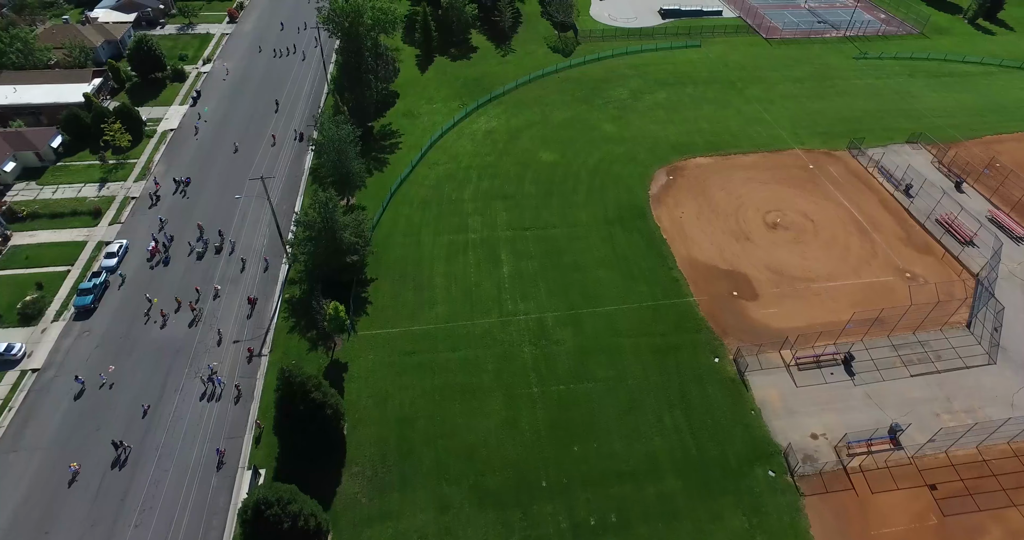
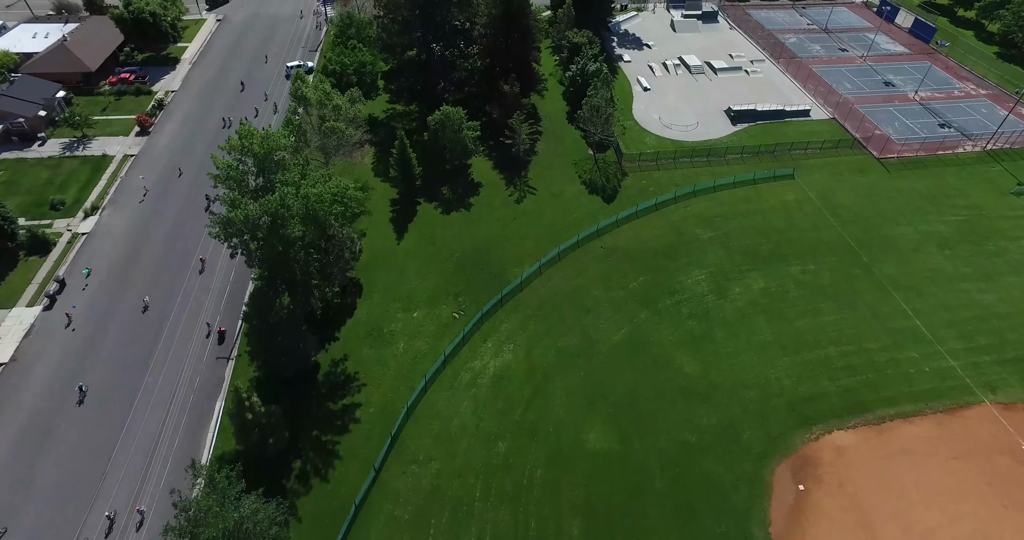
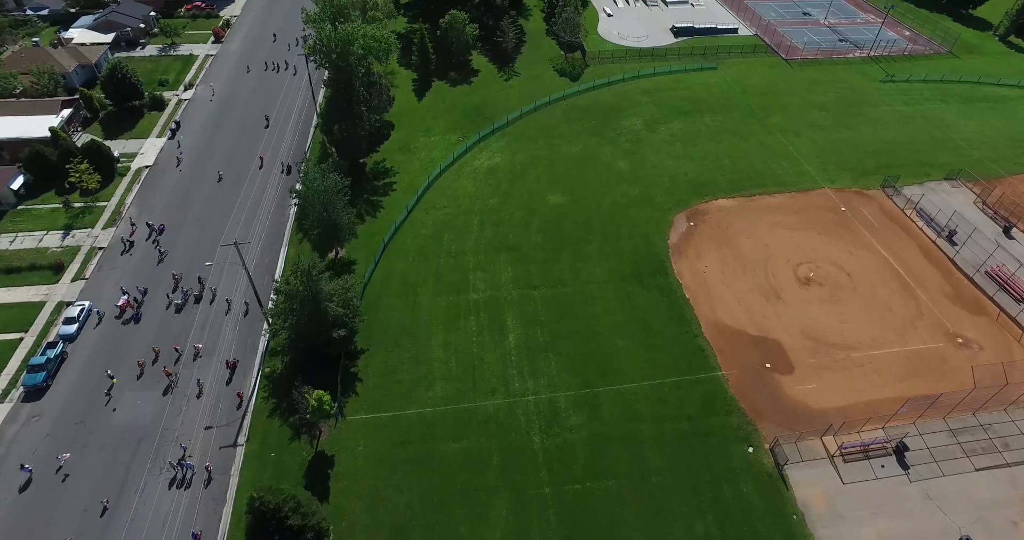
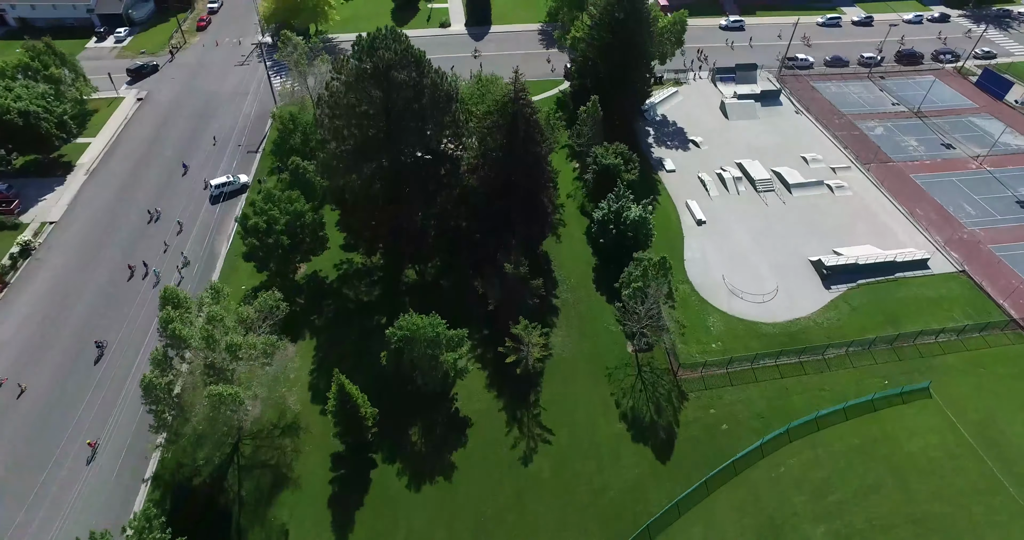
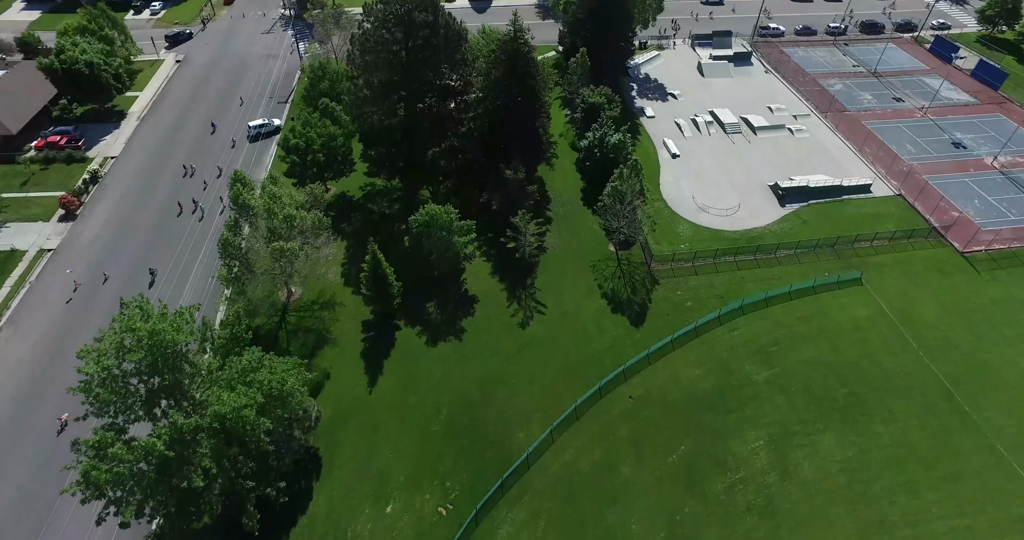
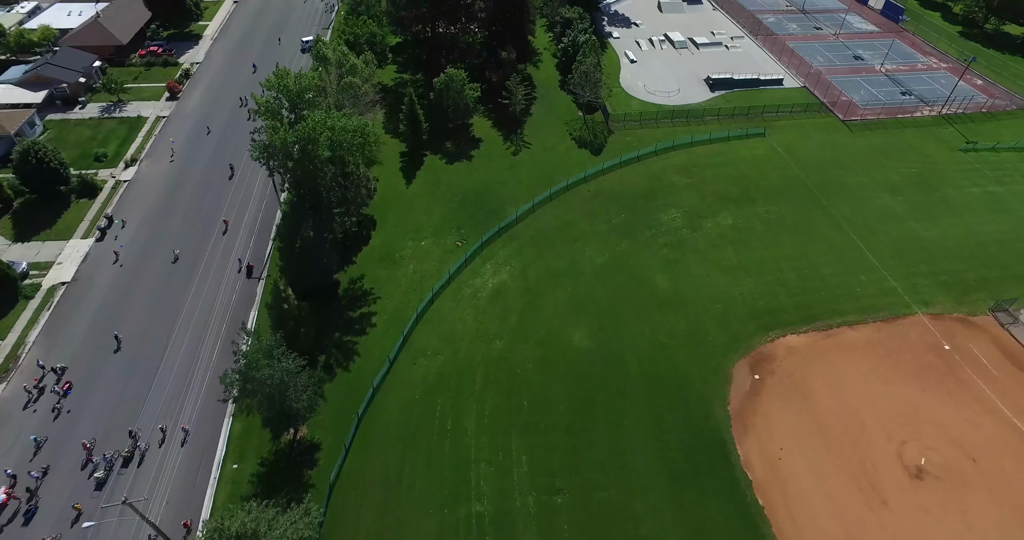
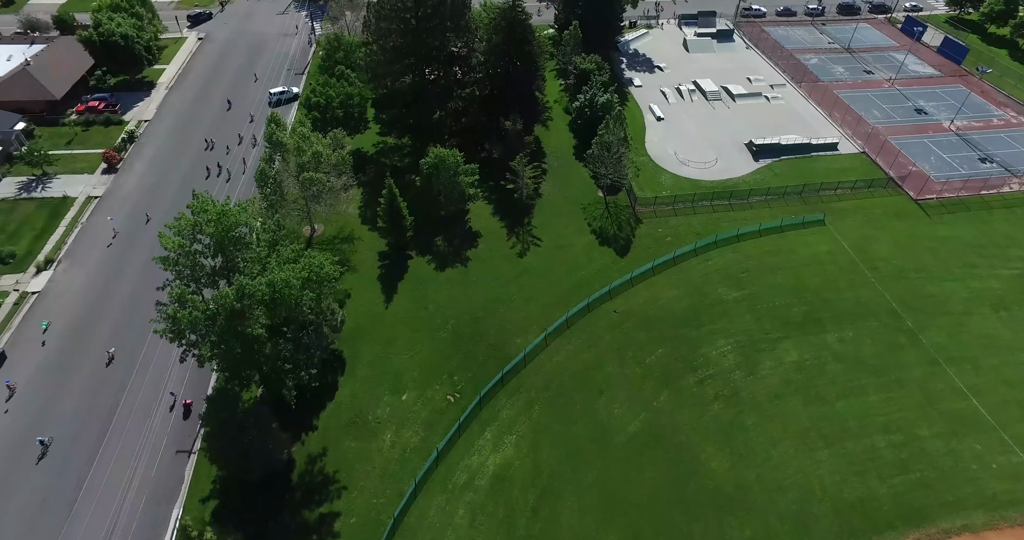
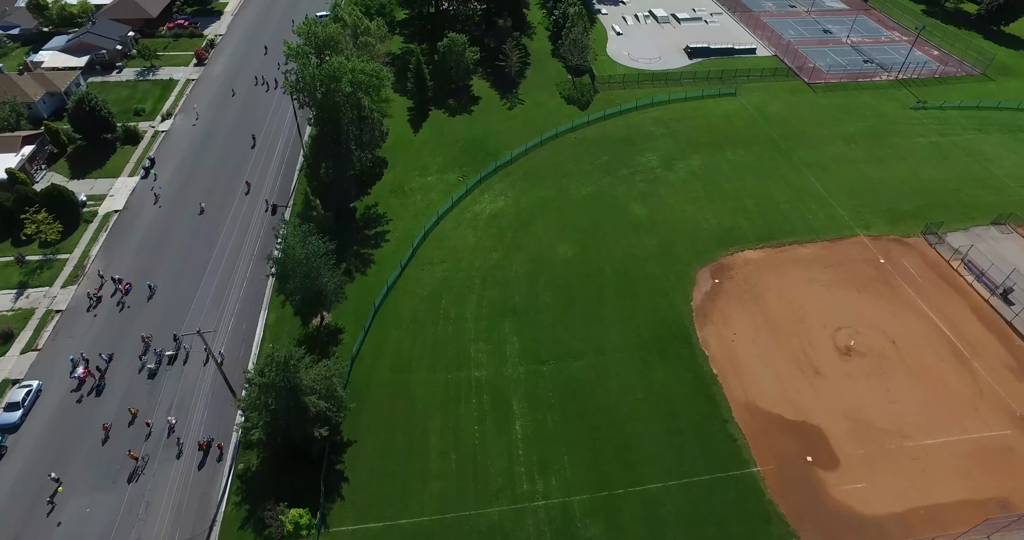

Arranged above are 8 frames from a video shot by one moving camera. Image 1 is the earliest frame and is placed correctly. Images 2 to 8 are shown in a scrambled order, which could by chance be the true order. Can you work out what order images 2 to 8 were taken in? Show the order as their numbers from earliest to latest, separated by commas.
3, 8, 6, 2, 7, 5, 4
